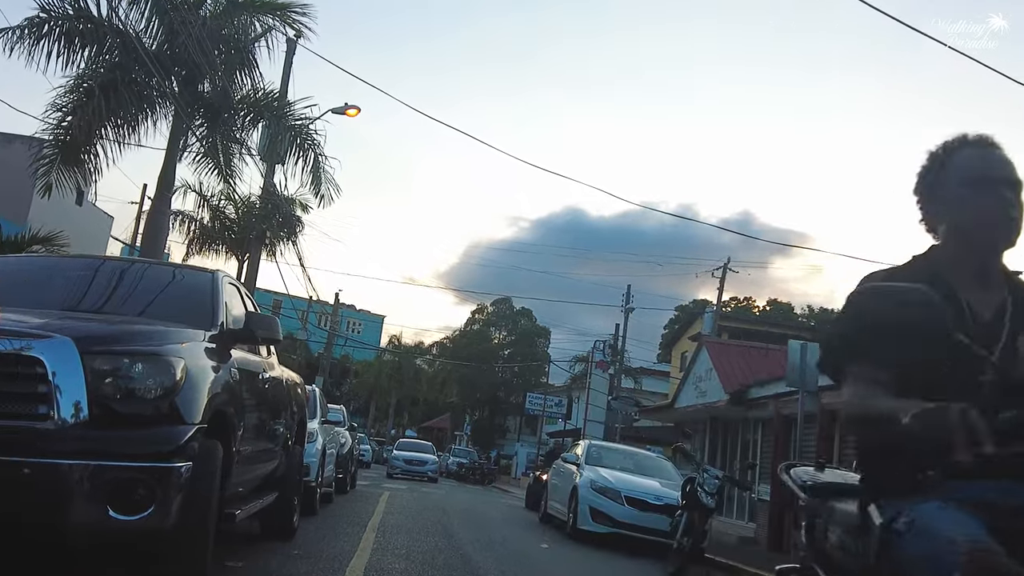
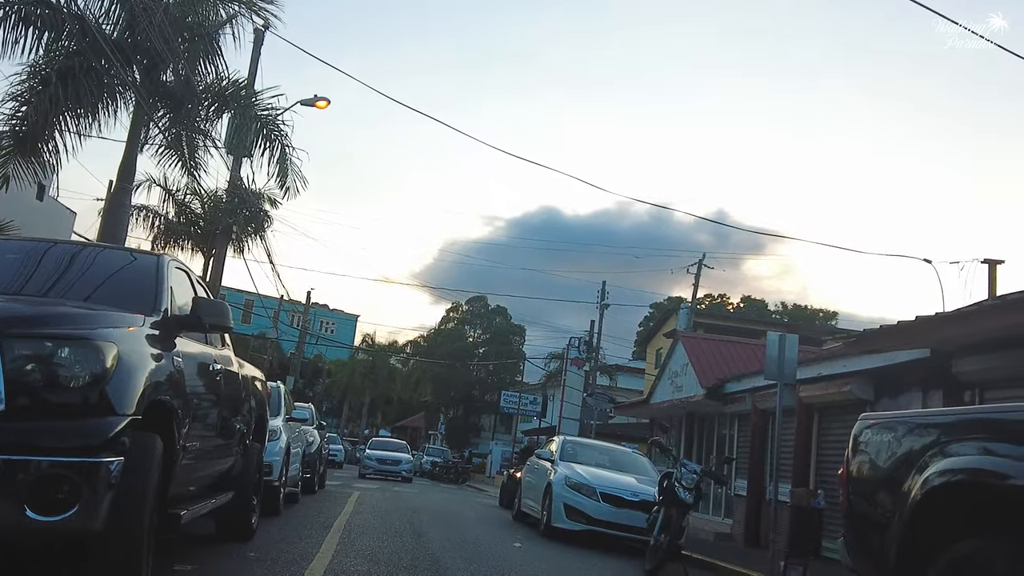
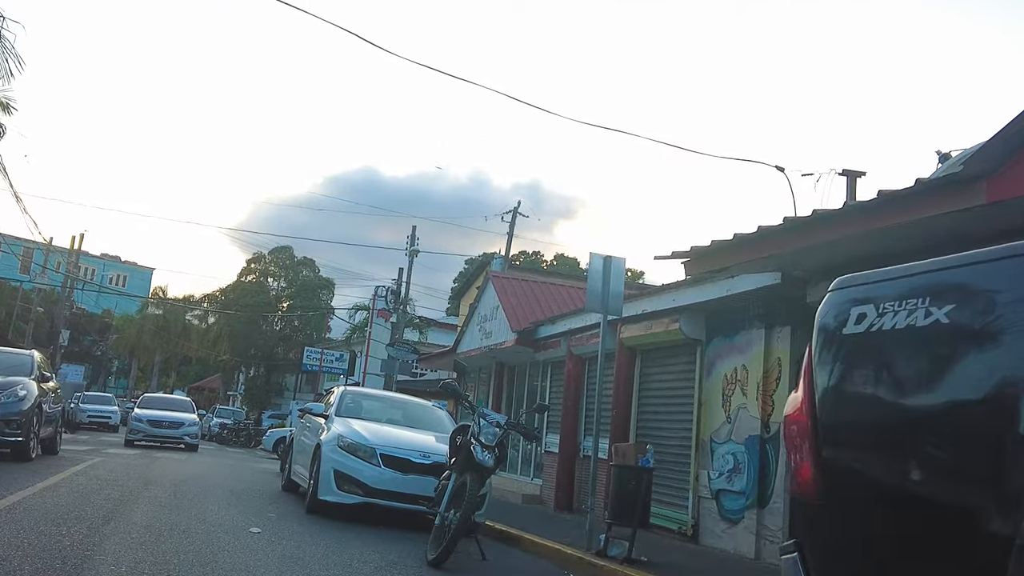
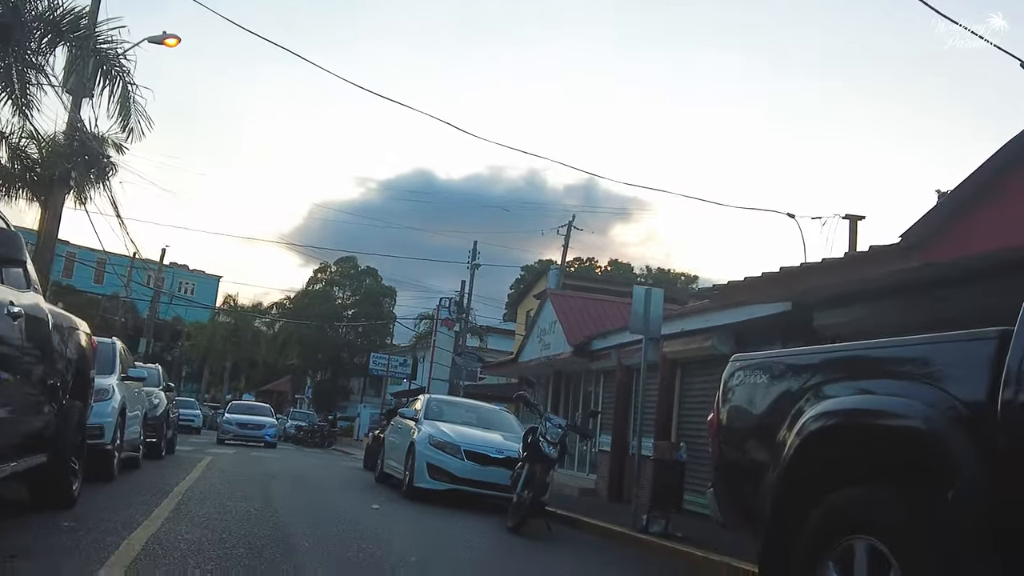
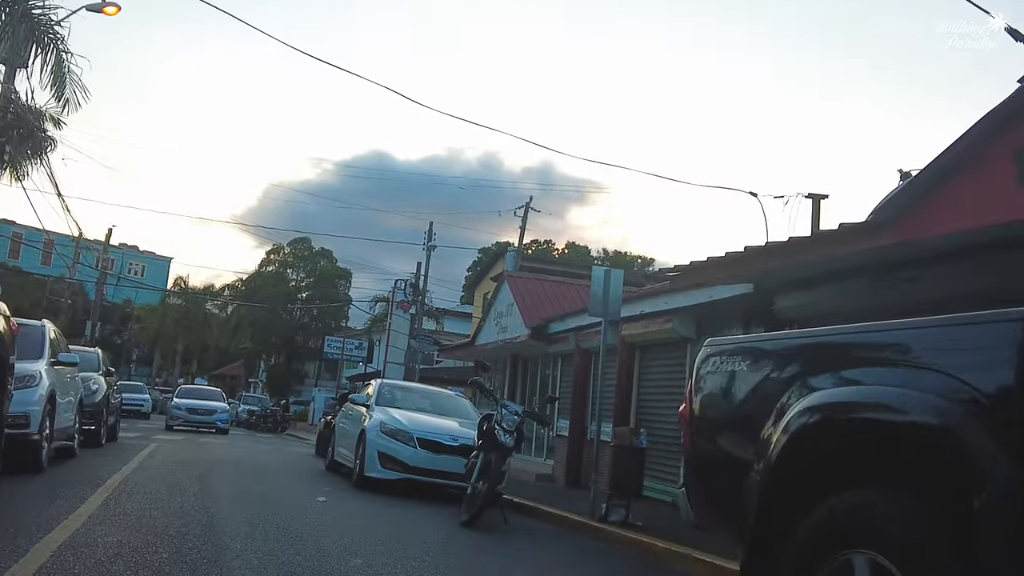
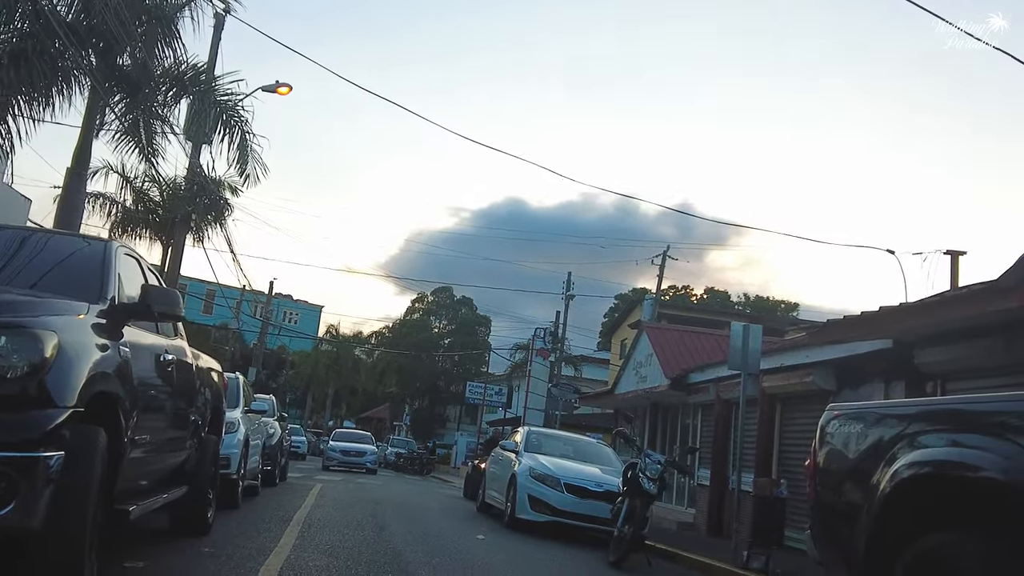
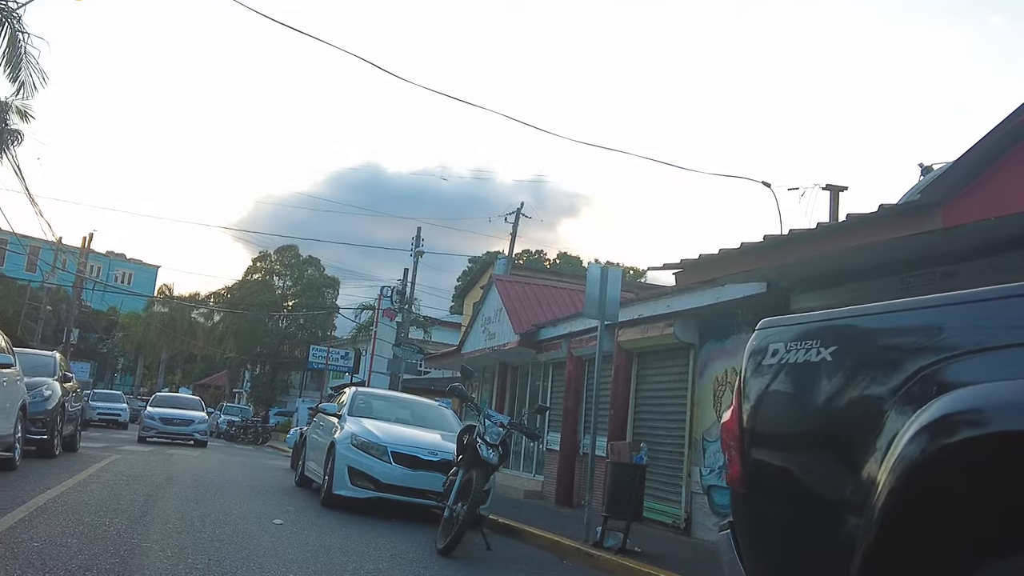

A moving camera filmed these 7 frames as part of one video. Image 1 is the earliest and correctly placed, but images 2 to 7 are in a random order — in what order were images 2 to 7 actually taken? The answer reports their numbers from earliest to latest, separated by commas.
2, 6, 4, 5, 7, 3
